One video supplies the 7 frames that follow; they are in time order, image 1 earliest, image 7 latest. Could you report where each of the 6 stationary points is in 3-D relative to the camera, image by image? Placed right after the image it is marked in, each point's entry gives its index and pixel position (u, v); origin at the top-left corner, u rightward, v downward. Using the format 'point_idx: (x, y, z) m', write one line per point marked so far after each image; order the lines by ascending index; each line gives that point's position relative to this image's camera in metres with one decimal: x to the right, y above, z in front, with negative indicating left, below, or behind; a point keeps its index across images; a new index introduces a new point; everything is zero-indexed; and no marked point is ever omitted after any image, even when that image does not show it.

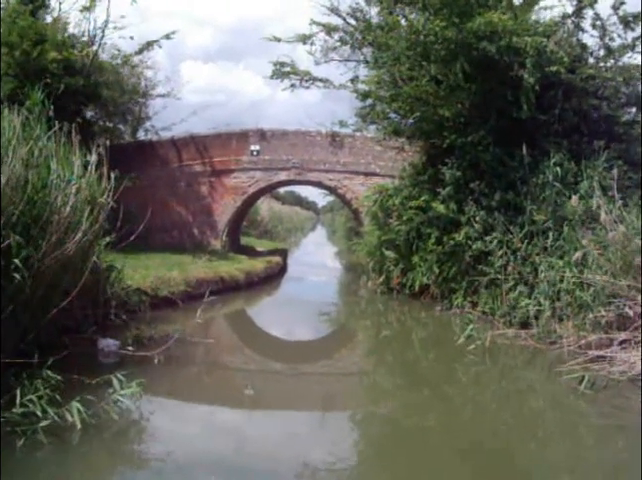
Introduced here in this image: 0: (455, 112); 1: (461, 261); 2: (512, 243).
0: (+2.3, +2.2, +13.1) m
1: (+2.5, -0.4, +12.8) m
2: (+3.0, 0.0, +11.5) m
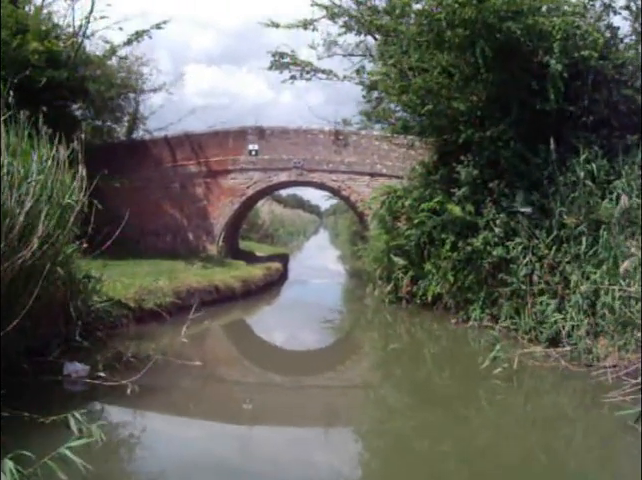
0: (+2.4, +2.1, +11.9) m
1: (+2.5, -0.5, +11.6) m
2: (+3.0, -0.1, +10.2) m
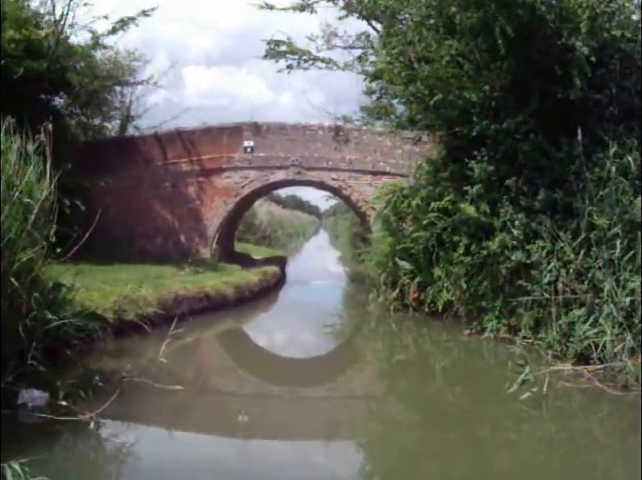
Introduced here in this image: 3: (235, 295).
0: (+2.4, +2.1, +10.8) m
1: (+2.5, -0.5, +10.5) m
2: (+3.0, -0.2, +9.2) m
3: (-1.7, -1.1, +14.2) m
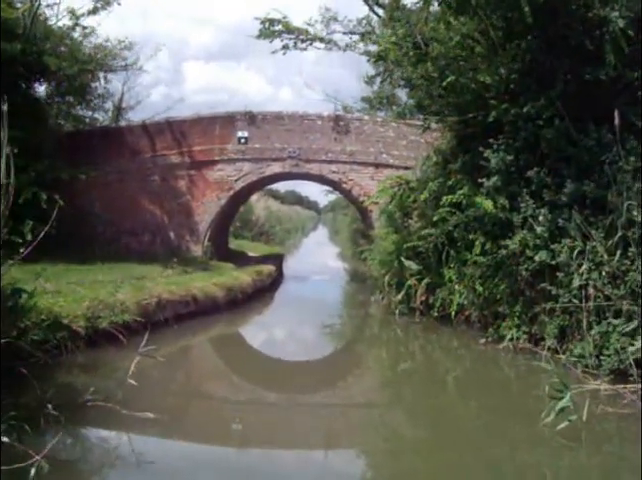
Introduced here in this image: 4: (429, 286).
0: (+2.3, +2.1, +9.7) m
1: (+2.5, -0.5, +9.4) m
2: (+3.0, -0.1, +8.0) m
3: (-1.7, -1.0, +13.1) m
4: (+1.7, -0.7, +11.7) m
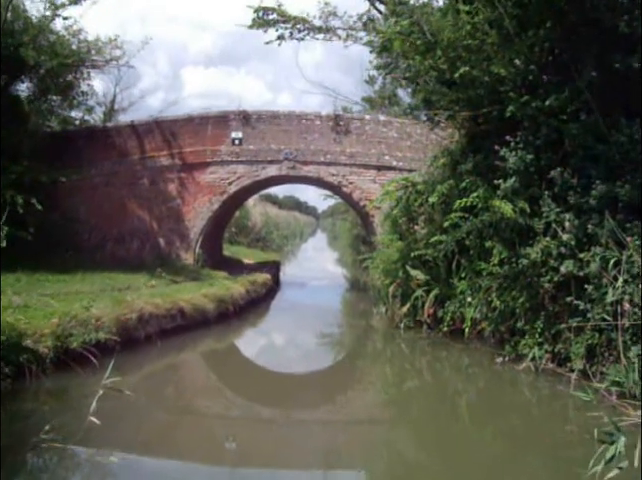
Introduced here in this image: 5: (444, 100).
0: (+2.3, +2.0, +8.7) m
1: (+2.5, -0.6, +8.5) m
2: (+3.0, -0.2, +7.1) m
3: (-1.7, -1.1, +12.1) m
4: (+1.7, -0.8, +10.8) m
5: (+1.7, +1.9, +9.7) m
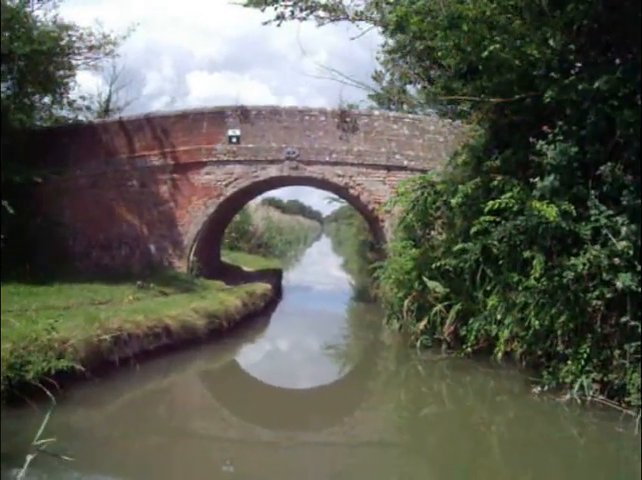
0: (+2.4, +2.0, +7.4) m
1: (+2.5, -0.6, +7.1) m
2: (+3.0, -0.3, +5.8) m
3: (-1.6, -1.3, +10.8) m
4: (+1.8, -0.9, +9.4) m
5: (+1.7, +1.8, +8.4) m
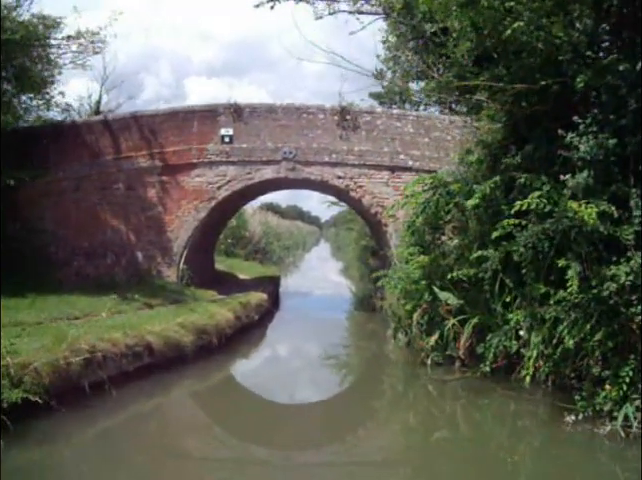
0: (+2.4, +1.9, +6.5) m
1: (+2.5, -0.7, +6.2) m
2: (+3.0, -0.3, +4.8) m
3: (-1.6, -1.3, +9.8) m
4: (+1.8, -1.0, +8.5) m
5: (+1.7, +1.7, +7.5) m
